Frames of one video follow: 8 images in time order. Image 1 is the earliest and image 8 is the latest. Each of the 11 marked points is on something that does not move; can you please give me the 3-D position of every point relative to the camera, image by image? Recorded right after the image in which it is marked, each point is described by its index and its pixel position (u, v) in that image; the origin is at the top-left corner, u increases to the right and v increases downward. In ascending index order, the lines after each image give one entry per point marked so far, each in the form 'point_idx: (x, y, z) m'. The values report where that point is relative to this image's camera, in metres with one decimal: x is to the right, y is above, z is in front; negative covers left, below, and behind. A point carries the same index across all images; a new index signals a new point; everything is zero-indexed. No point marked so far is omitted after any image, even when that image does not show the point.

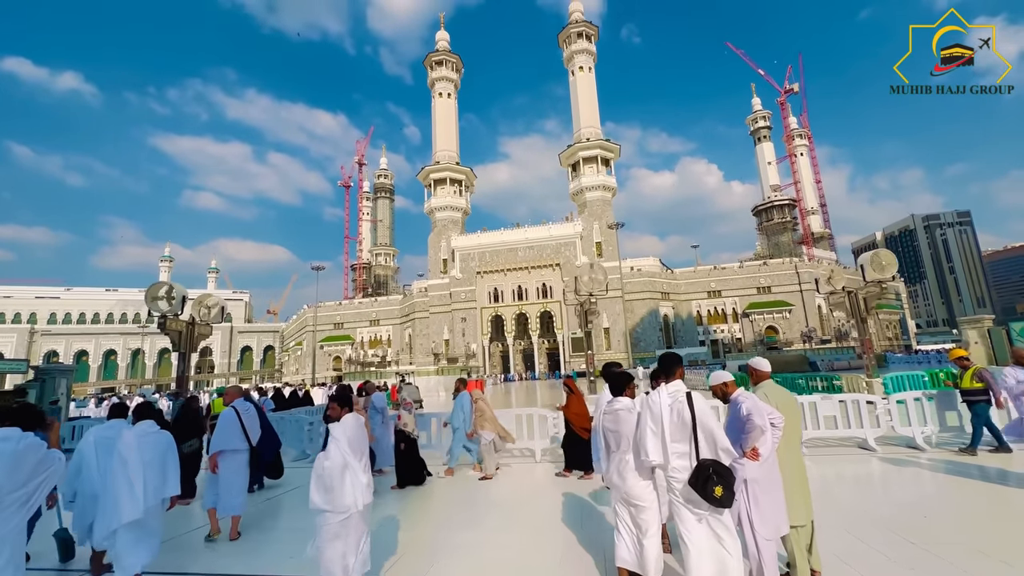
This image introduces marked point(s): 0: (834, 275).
0: (+7.8, +0.3, +10.7) m
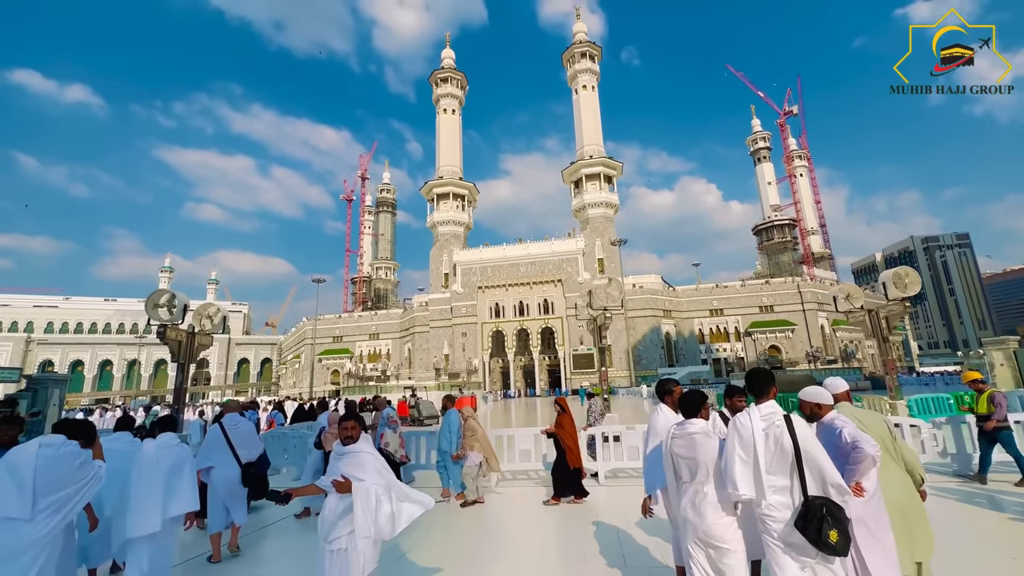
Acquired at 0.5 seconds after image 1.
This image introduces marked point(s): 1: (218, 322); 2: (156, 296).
0: (+8.0, -0.1, +10.4) m
1: (-6.8, -0.8, +10.1) m
2: (-7.1, -0.1, +8.8) m
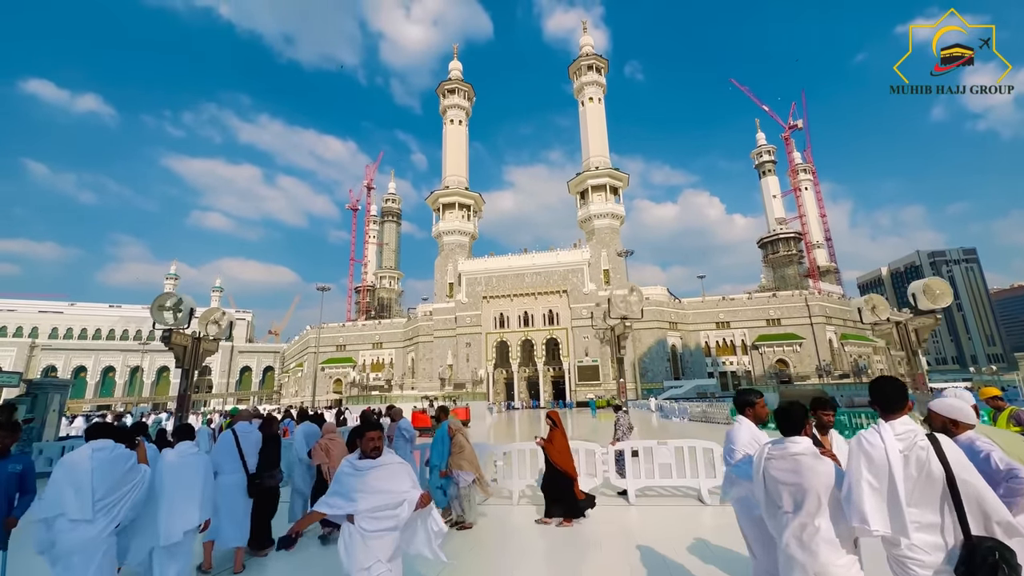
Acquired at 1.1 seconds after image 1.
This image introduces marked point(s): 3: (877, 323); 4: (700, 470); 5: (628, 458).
0: (+8.4, -0.4, +10.1) m
1: (-6.5, -0.9, +9.9) m
2: (-6.8, -0.2, +8.5) m
3: (+8.3, -0.8, +10.0) m
4: (+2.1, -2.0, +4.8) m
5: (+1.3, -1.9, +5.0) m
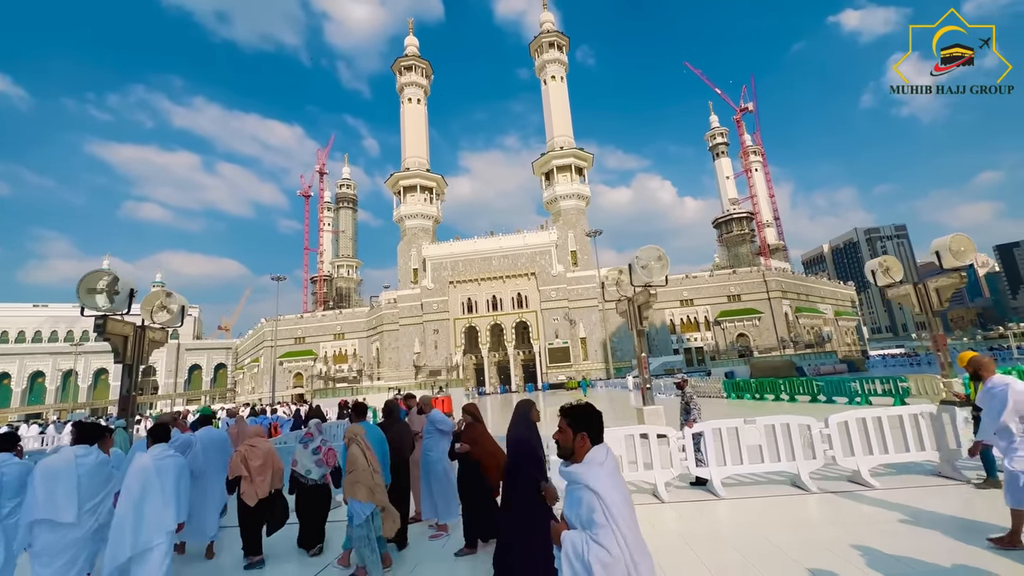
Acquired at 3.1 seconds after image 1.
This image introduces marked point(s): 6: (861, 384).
0: (+8.4, +0.5, +9.7) m
1: (-6.4, -0.5, +8.3) m
2: (-6.6, +0.2, +6.9) m
3: (+8.4, +0.1, +9.7) m
4: (+2.6, -1.5, +4.0) m
5: (+1.9, -1.4, +4.1) m
6: (+8.3, -2.3, +10.4) m
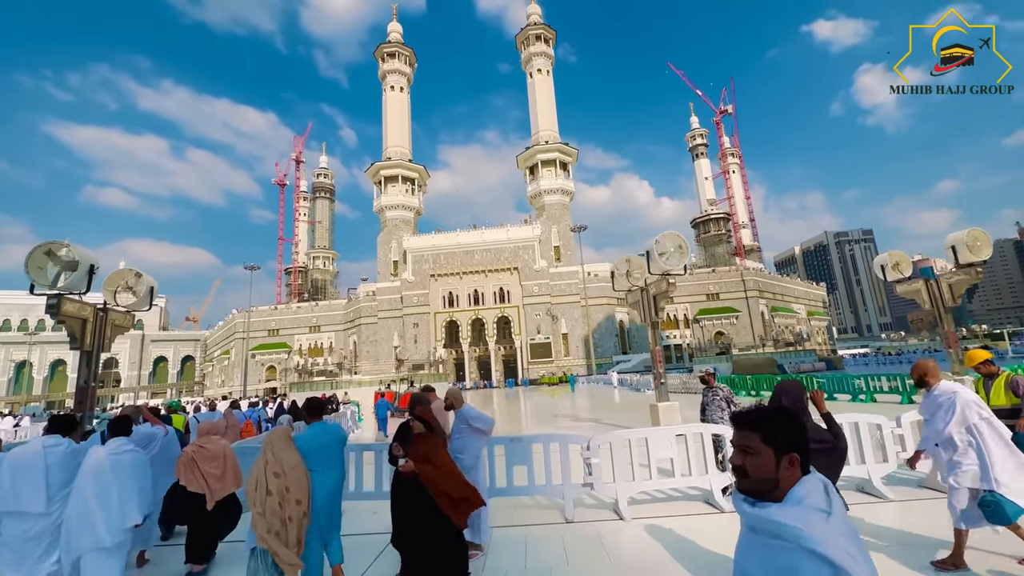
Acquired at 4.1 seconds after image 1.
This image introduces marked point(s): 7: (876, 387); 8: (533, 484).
0: (+8.4, +0.6, +9.6) m
1: (-6.2, -0.1, +7.4) m
2: (-6.4, +0.5, +6.0) m
3: (+8.4, +0.2, +9.5) m
4: (+2.9, -1.3, +3.6) m
5: (+2.2, -1.3, +3.7) m
6: (+8.2, -2.2, +10.3) m
7: (+8.3, -2.2, +10.0) m
8: (+0.2, -1.7, +3.7) m
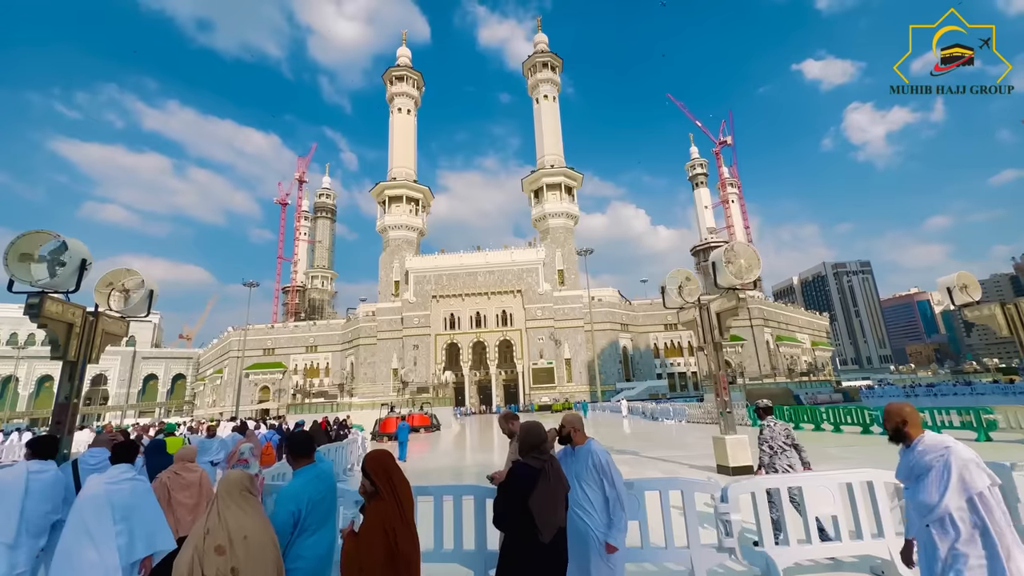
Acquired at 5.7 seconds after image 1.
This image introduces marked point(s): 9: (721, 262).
0: (+9.1, +0.1, +8.8) m
1: (-5.5, -0.2, +6.5) m
2: (-5.6, +0.5, +5.2) m
3: (+9.1, -0.3, +8.8) m
4: (+3.6, -1.4, +2.7) m
5: (+2.9, -1.3, +2.8) m
6: (+8.9, -2.7, +9.4) m
7: (+8.9, -2.8, +9.1) m
8: (+0.9, -1.6, +2.8) m
9: (+3.2, +0.4, +6.6) m
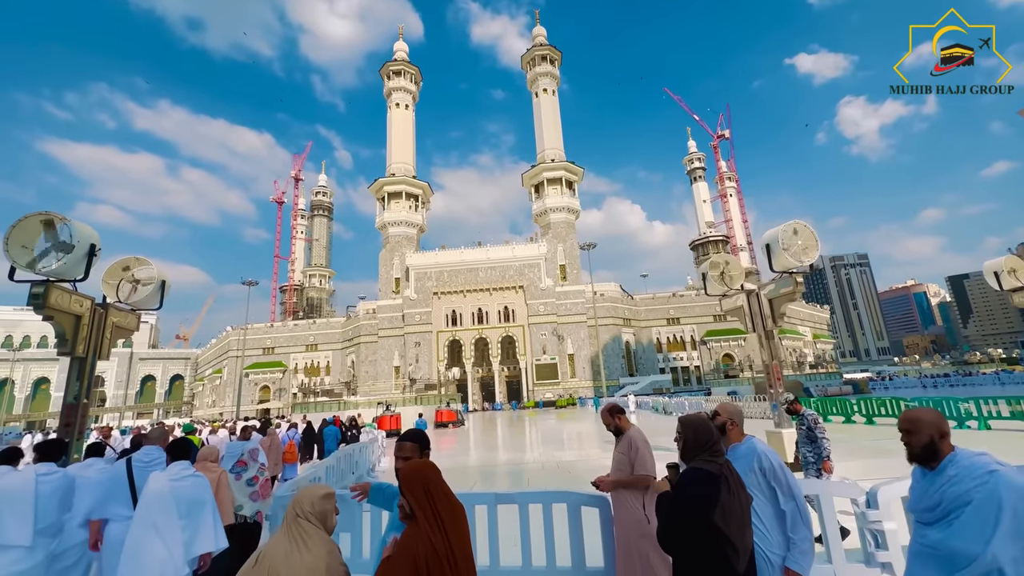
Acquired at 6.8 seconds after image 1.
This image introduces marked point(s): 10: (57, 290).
0: (+9.6, +0.4, +8.4) m
1: (-5.0, -0.1, +6.1) m
2: (-5.1, +0.6, +4.7) m
3: (+9.6, 0.0, +8.4) m
4: (+4.2, -1.2, +2.3) m
5: (+3.4, -1.1, +2.4) m
6: (+9.4, -2.4, +9.0) m
7: (+9.5, -2.4, +8.7) m
8: (+1.4, -1.5, +2.4) m
9: (+3.7, +0.6, +6.1) m
10: (-4.7, 0.0, +4.5) m
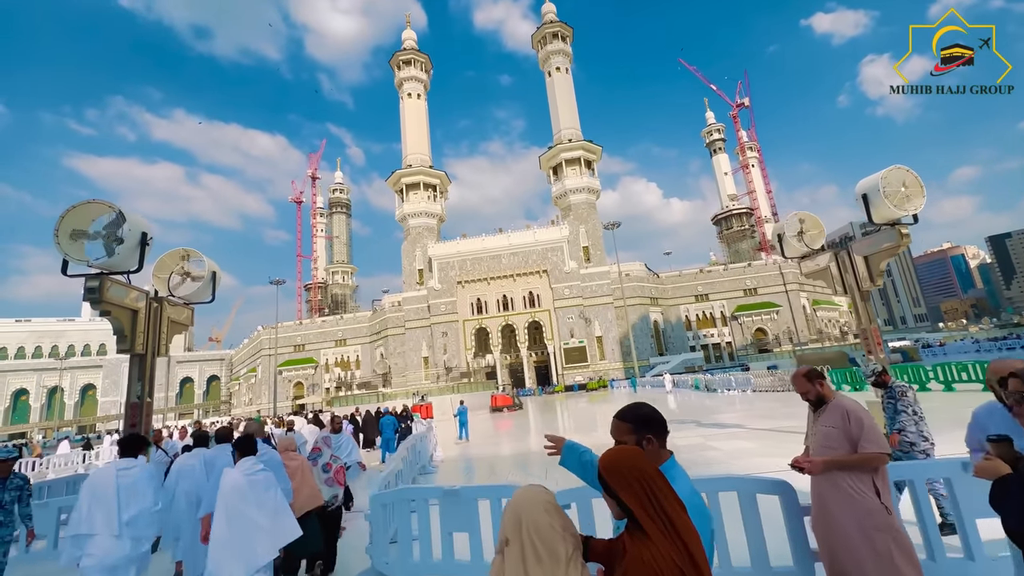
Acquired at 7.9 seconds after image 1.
0: (+10.5, +1.4, +7.5) m
1: (-4.1, 0.0, +5.8) m
2: (-4.3, +0.7, +4.4) m
3: (+10.6, +0.9, +7.5) m
4: (+4.9, -0.7, +1.7) m
5: (+4.2, -0.7, +1.8) m
6: (+10.5, -1.4, +8.2) m
7: (+10.6, -1.5, +7.9) m
8: (+2.2, -1.1, +1.9) m
9: (+4.5, +1.2, +5.5) m
10: (-3.9, 0.0, +4.3) m
